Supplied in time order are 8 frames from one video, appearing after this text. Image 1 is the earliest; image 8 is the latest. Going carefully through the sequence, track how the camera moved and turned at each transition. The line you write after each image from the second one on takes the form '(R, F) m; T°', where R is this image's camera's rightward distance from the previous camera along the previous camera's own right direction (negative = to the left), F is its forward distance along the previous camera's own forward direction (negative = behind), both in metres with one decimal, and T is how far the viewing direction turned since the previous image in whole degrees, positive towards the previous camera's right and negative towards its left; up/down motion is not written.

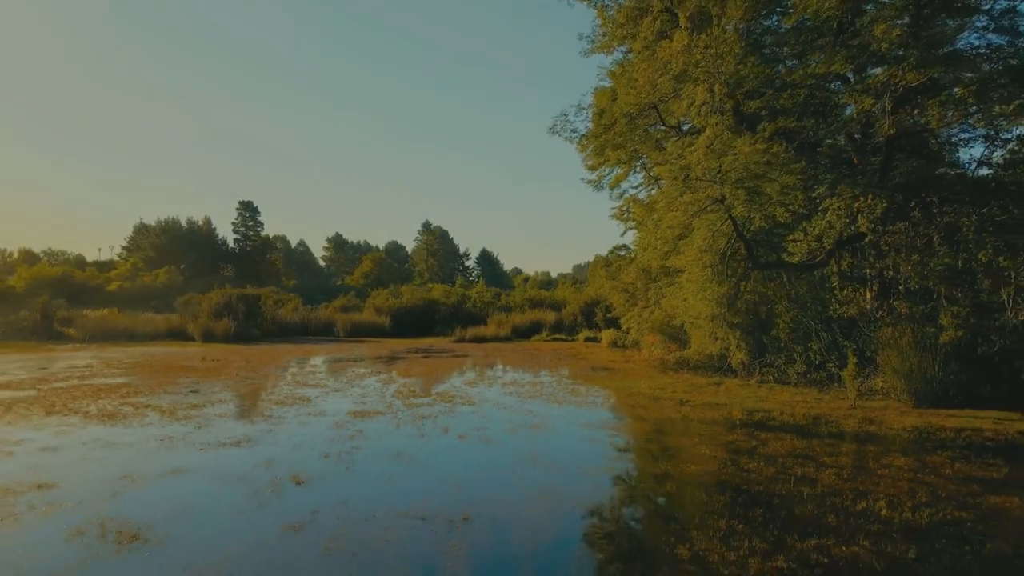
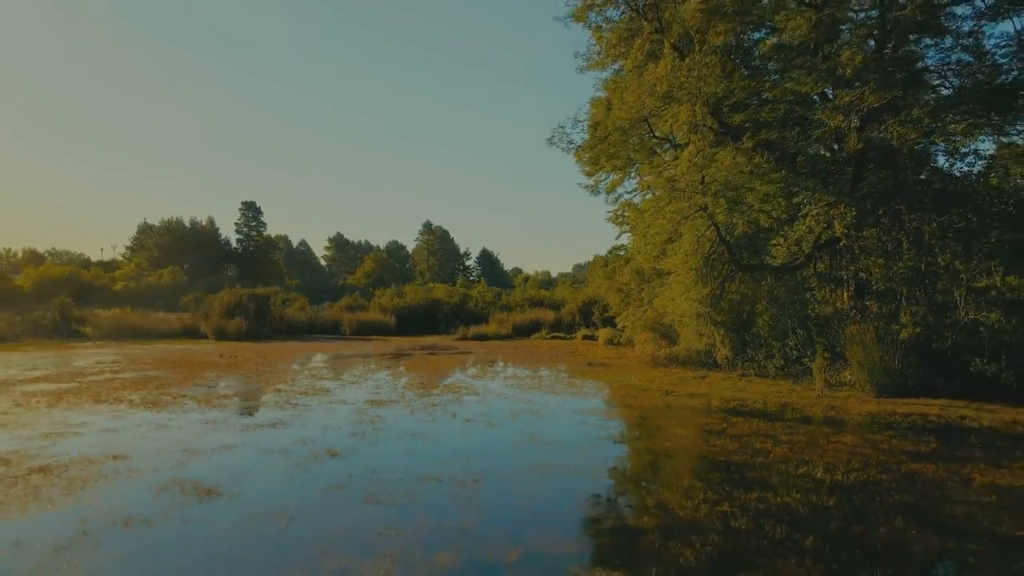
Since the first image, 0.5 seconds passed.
(0.0, -1.4) m; 0°
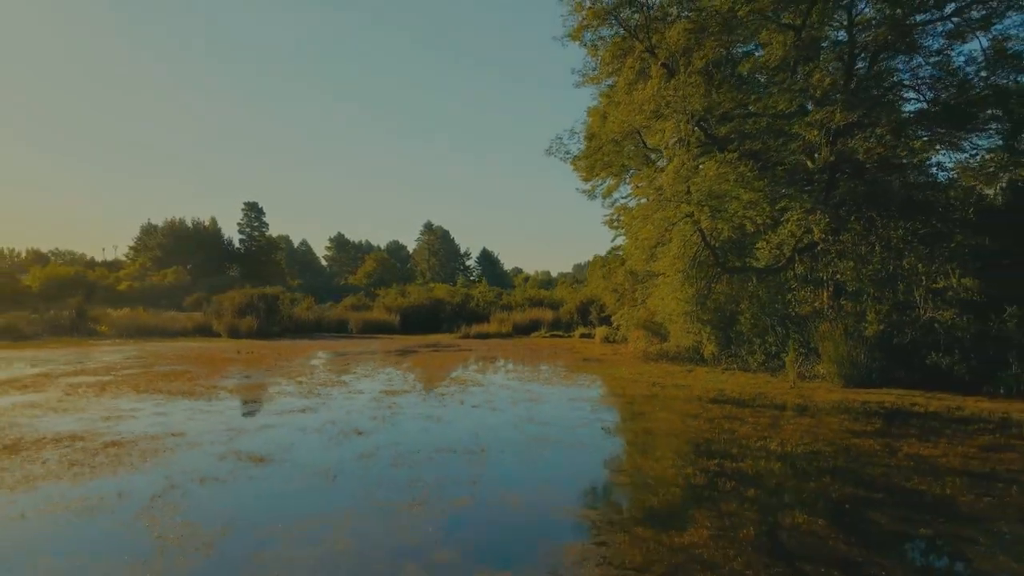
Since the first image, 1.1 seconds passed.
(0.0, -1.5) m; 0°
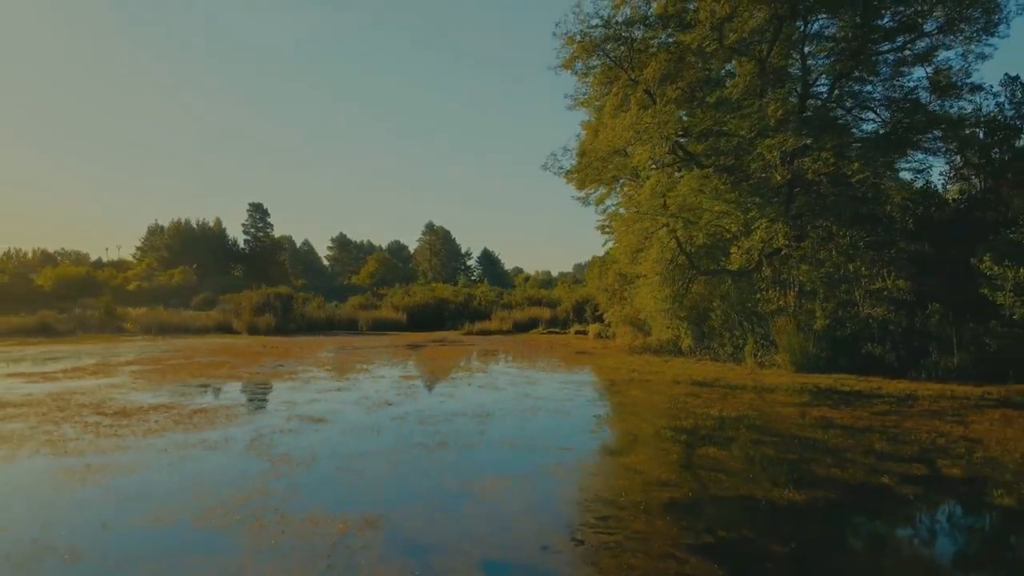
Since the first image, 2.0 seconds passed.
(0.0, -2.7) m; 0°
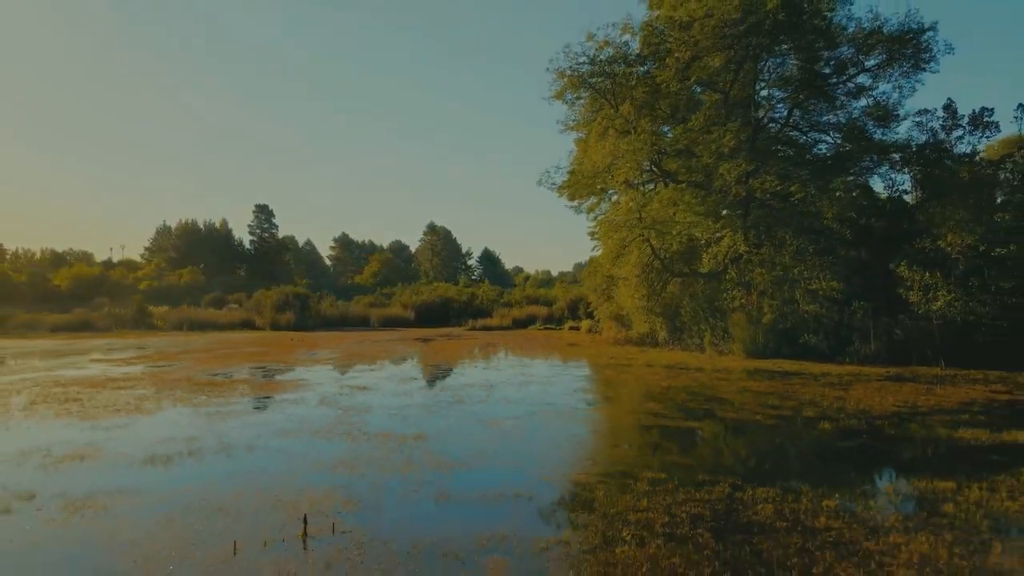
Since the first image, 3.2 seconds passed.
(+0.1, -3.8) m; 0°
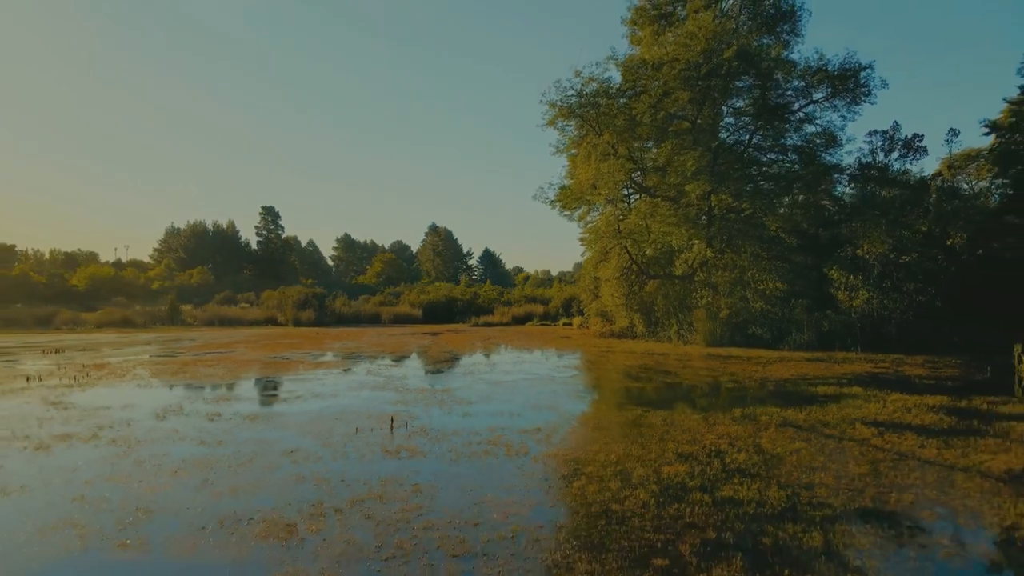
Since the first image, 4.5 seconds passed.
(+0.1, -4.5) m; 0°
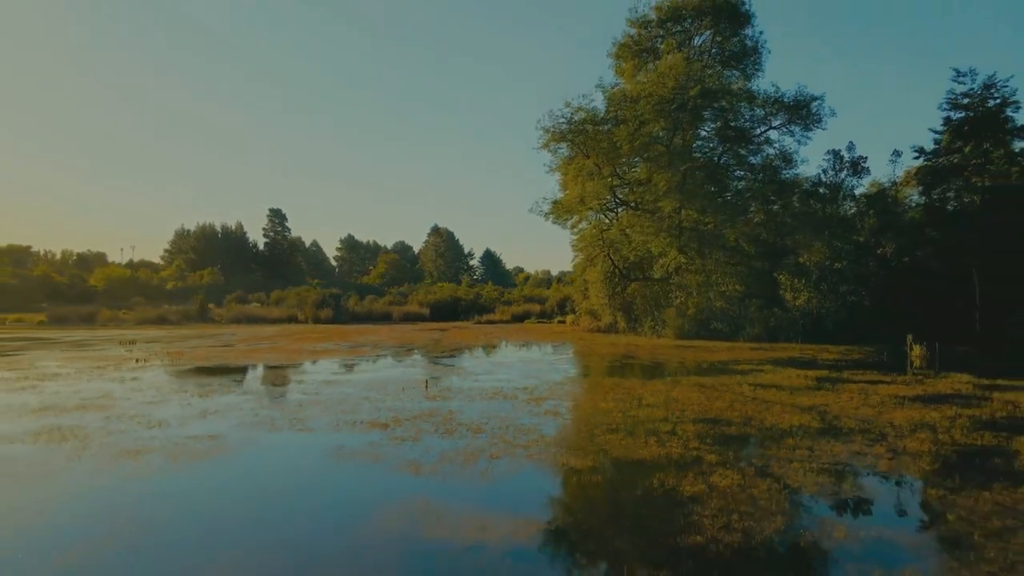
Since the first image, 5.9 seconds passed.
(+0.2, -4.8) m; 0°
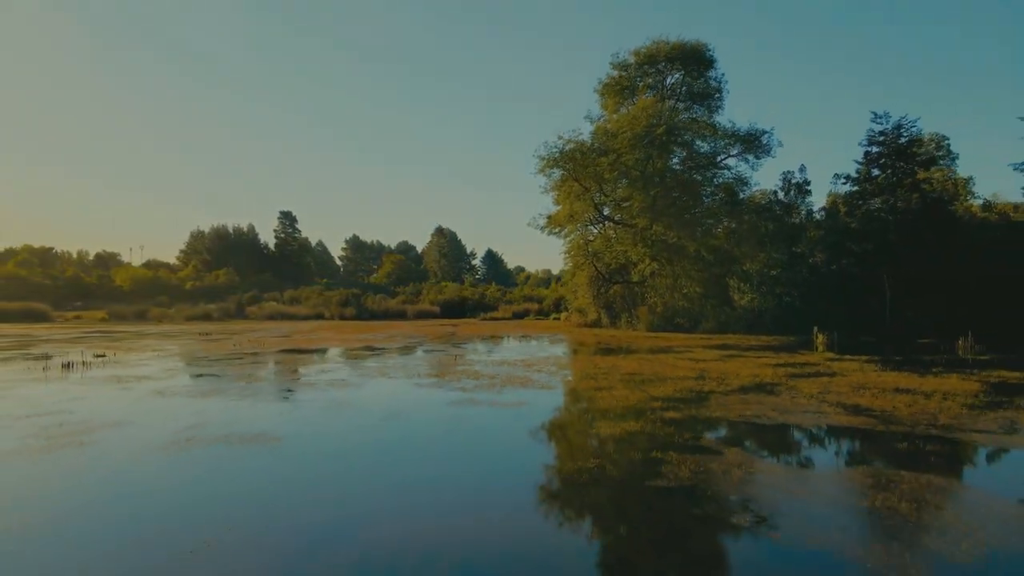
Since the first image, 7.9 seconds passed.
(0.0, -7.2) m; 0°
